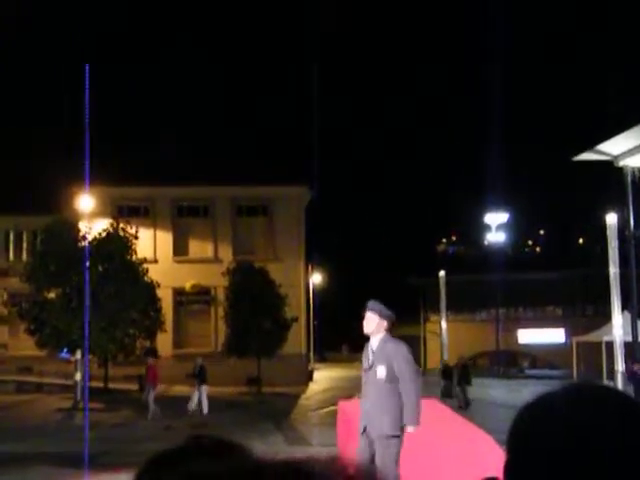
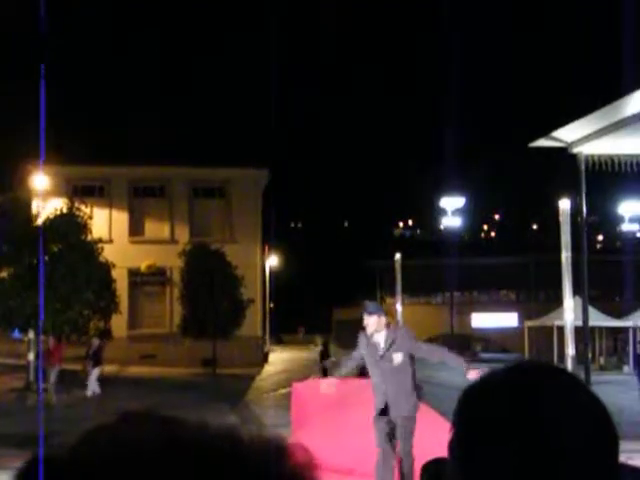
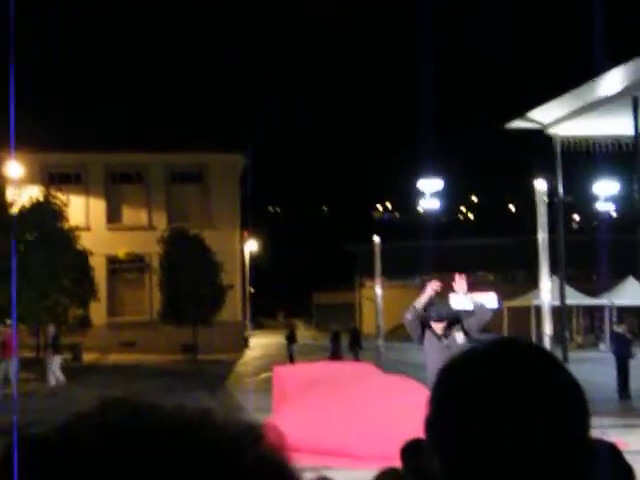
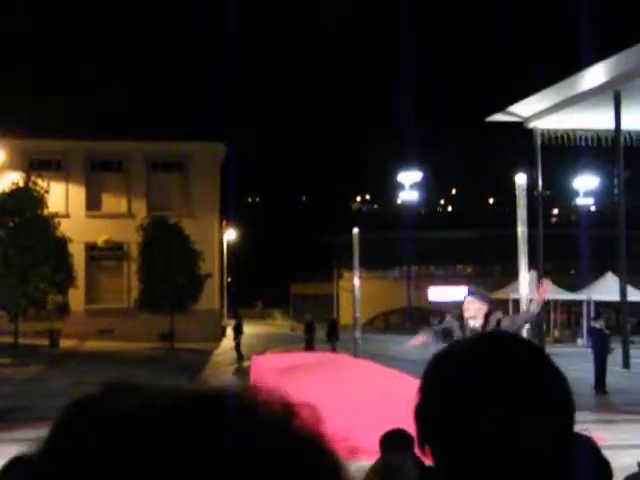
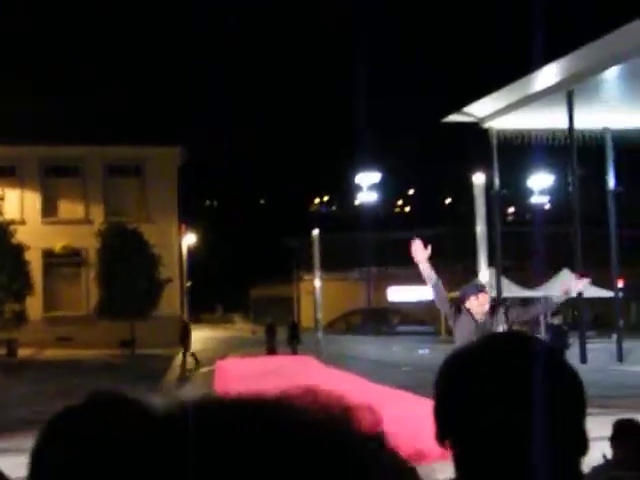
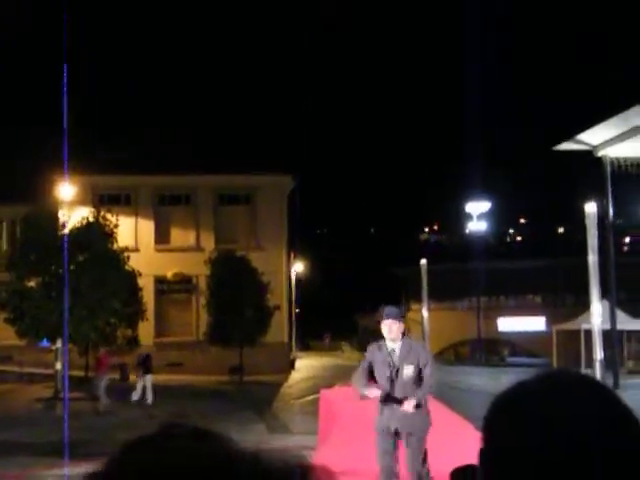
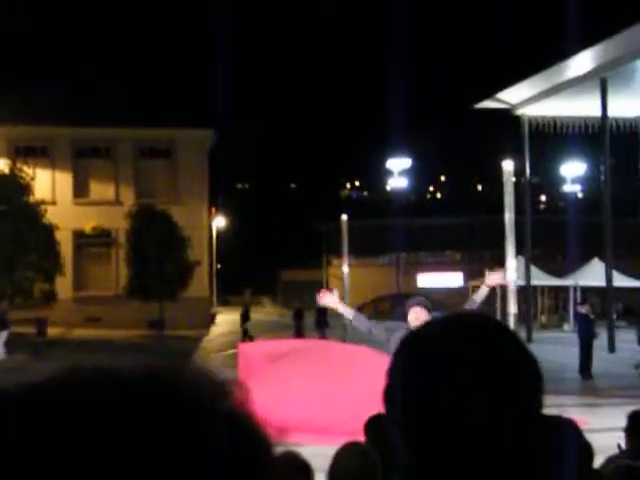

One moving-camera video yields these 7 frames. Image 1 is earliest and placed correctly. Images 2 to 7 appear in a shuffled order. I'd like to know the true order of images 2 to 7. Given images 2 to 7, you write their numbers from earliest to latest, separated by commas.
6, 2, 3, 7, 4, 5
